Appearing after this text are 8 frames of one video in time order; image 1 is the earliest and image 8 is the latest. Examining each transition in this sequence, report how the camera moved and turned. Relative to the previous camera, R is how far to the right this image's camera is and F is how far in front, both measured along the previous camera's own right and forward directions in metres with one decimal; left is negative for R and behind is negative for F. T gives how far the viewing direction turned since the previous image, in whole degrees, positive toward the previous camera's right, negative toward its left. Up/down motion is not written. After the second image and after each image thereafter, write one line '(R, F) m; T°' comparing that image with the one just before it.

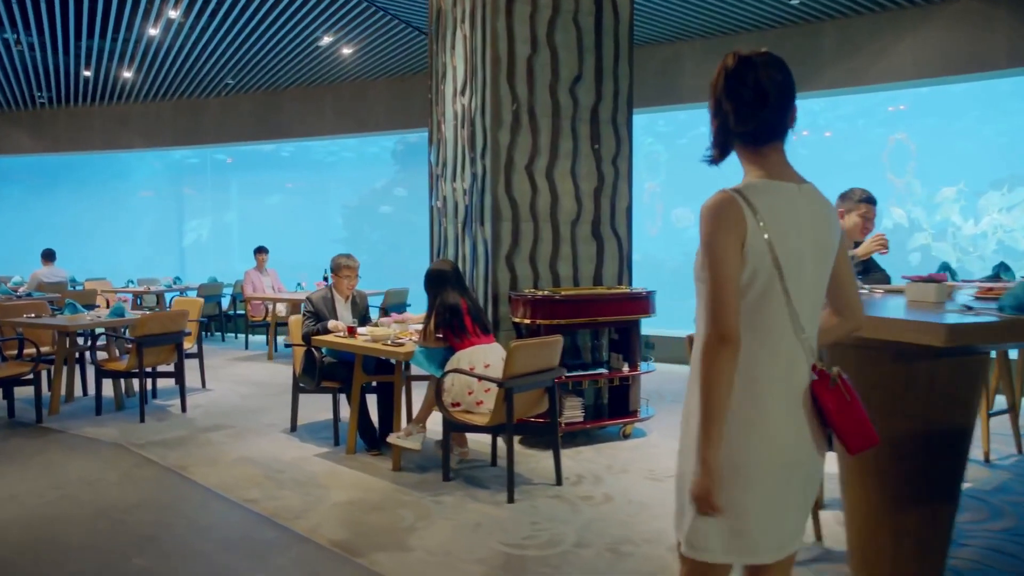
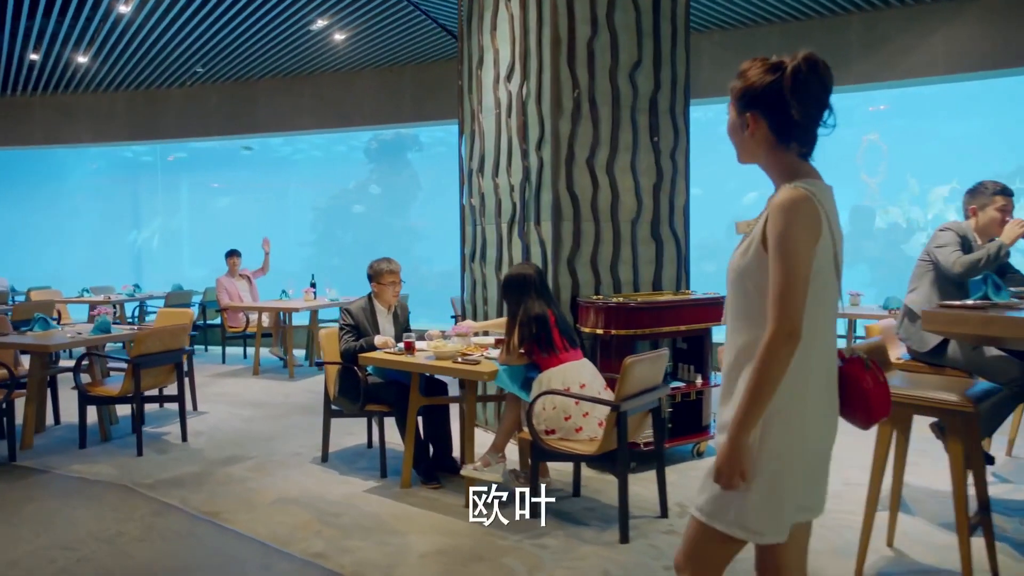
(-0.8, +0.5) m; +5°
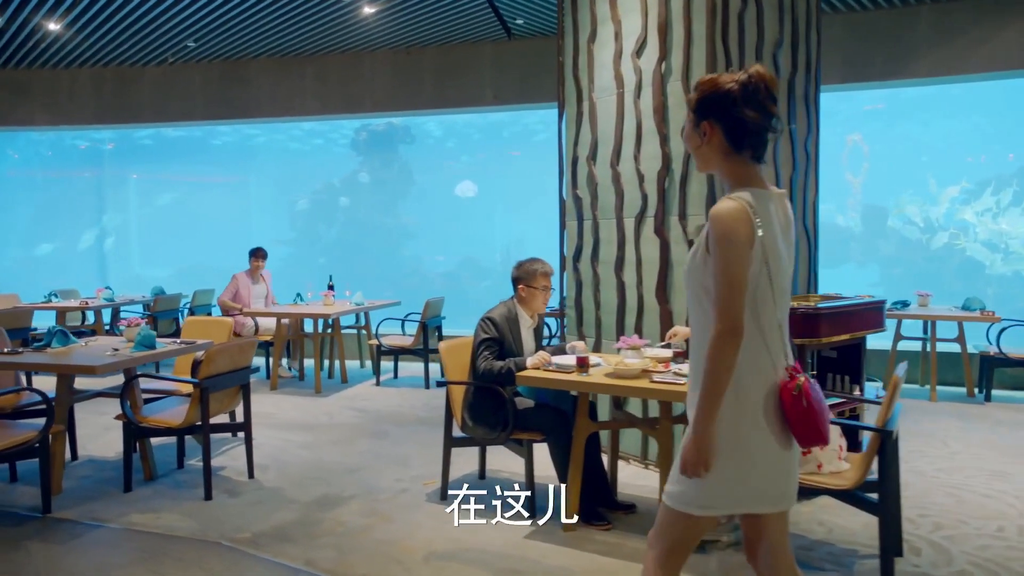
(-1.2, +0.6) m; +6°
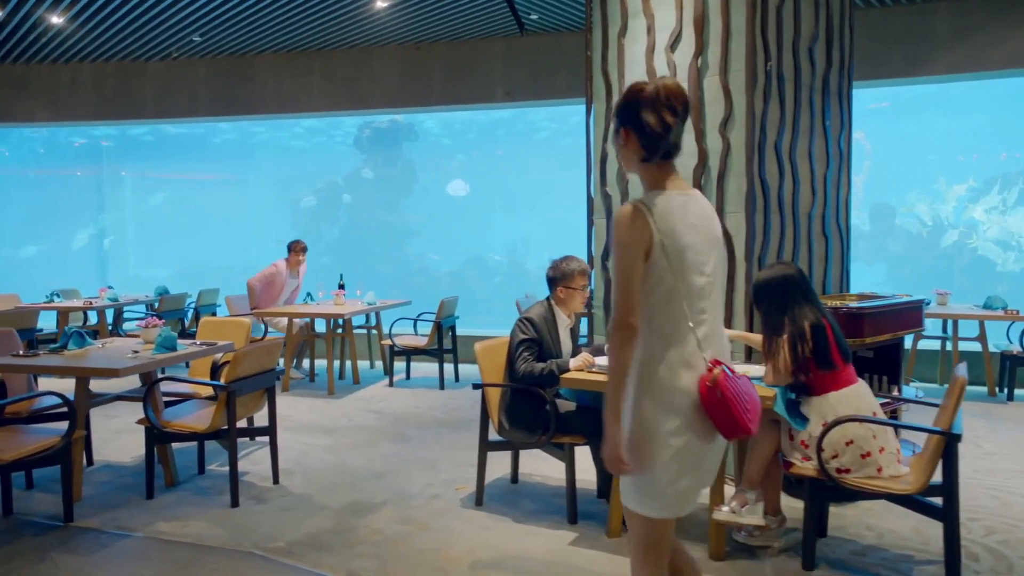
(-0.2, +0.1) m; +1°
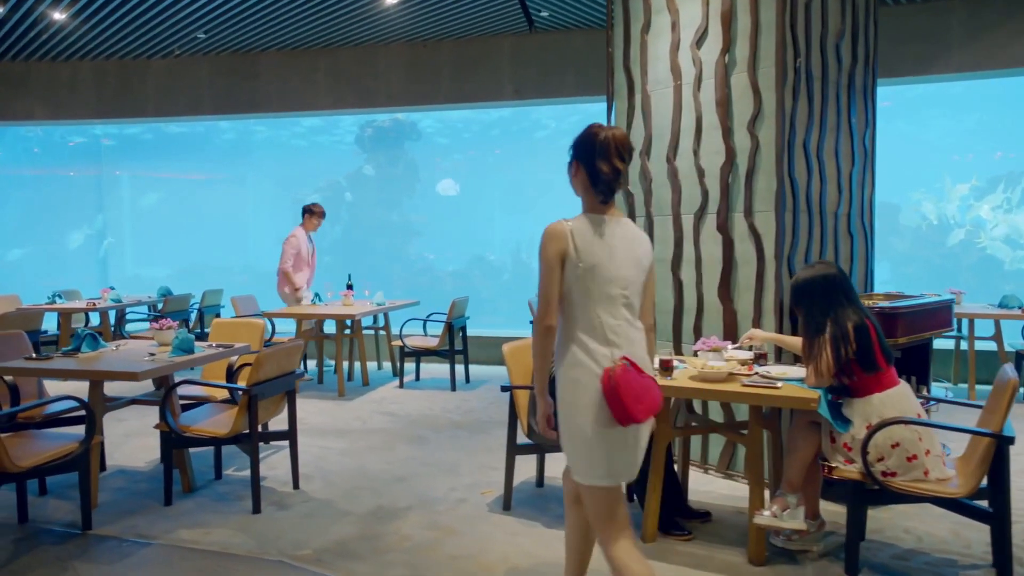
(-0.2, +0.1) m; +1°
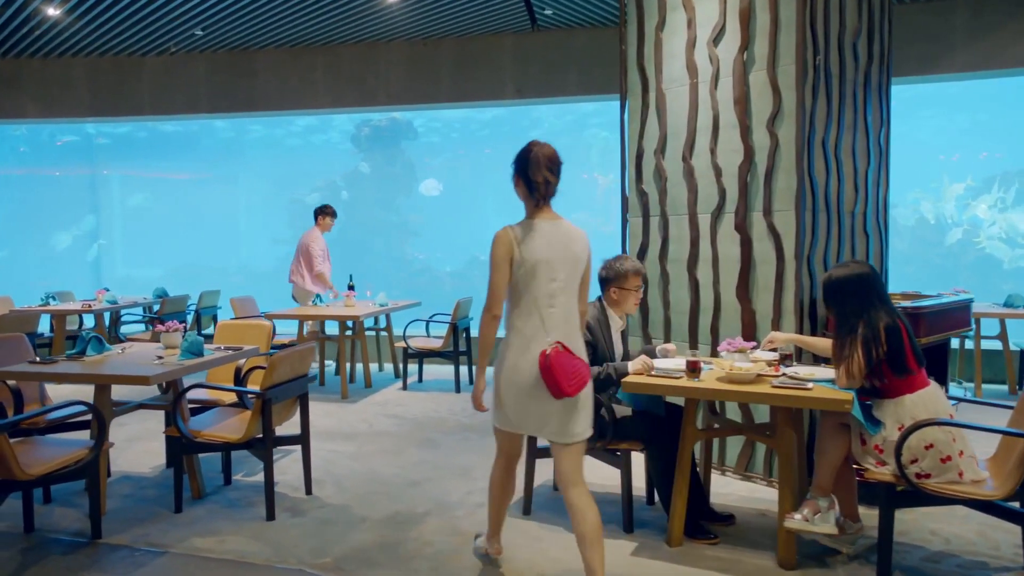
(-0.2, +0.1) m; +1°
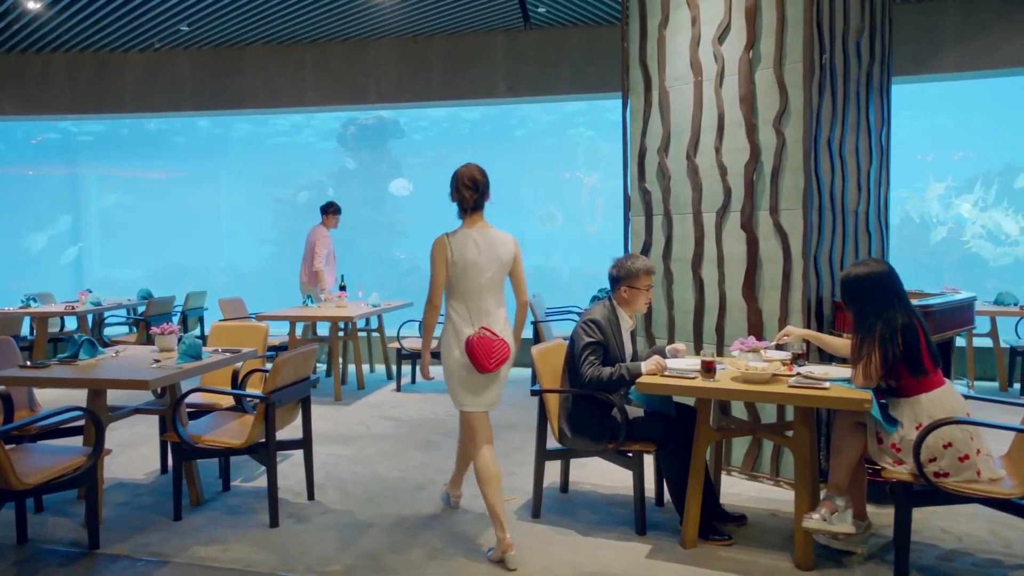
(-0.1, +0.1) m; +2°
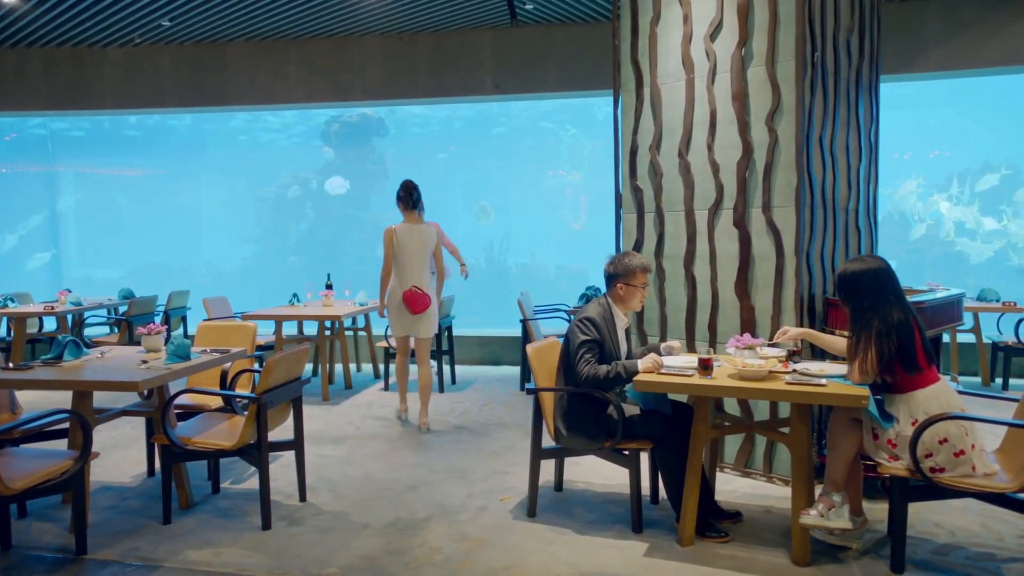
(-0.1, 0.0) m; +1°
